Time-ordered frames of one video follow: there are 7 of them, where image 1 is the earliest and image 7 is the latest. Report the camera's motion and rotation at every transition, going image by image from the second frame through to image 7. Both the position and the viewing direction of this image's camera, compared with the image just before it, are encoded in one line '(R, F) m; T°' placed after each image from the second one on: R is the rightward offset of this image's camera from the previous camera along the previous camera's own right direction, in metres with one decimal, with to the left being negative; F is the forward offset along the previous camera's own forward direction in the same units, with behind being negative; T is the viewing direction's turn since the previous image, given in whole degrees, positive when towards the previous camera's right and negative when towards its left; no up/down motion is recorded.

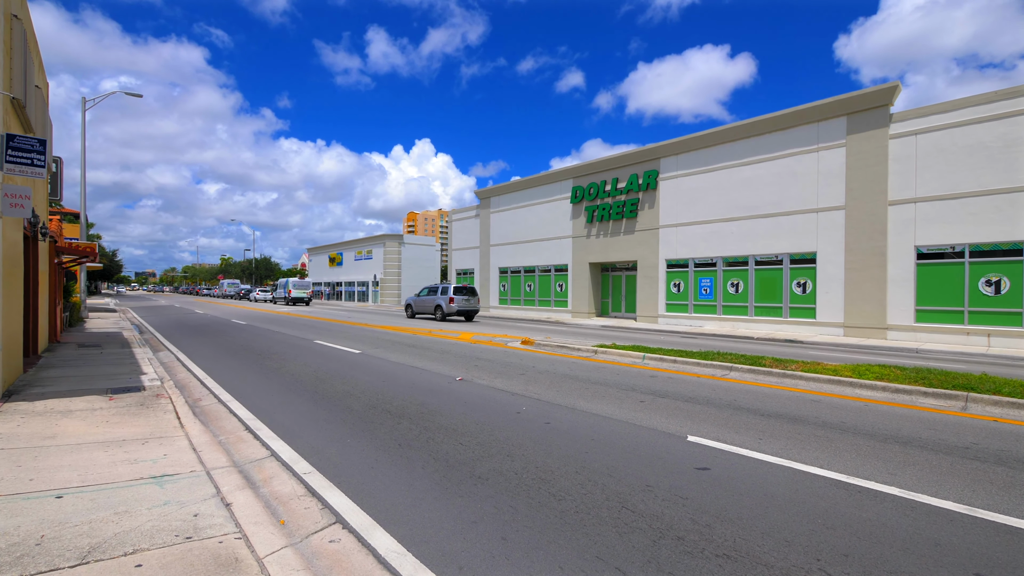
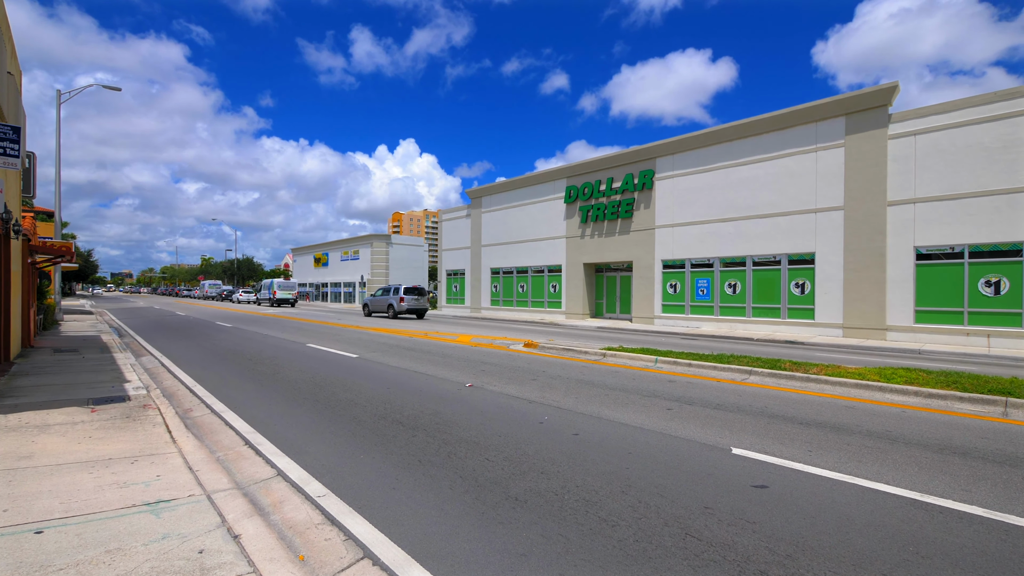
(-0.5, +0.5) m; +2°
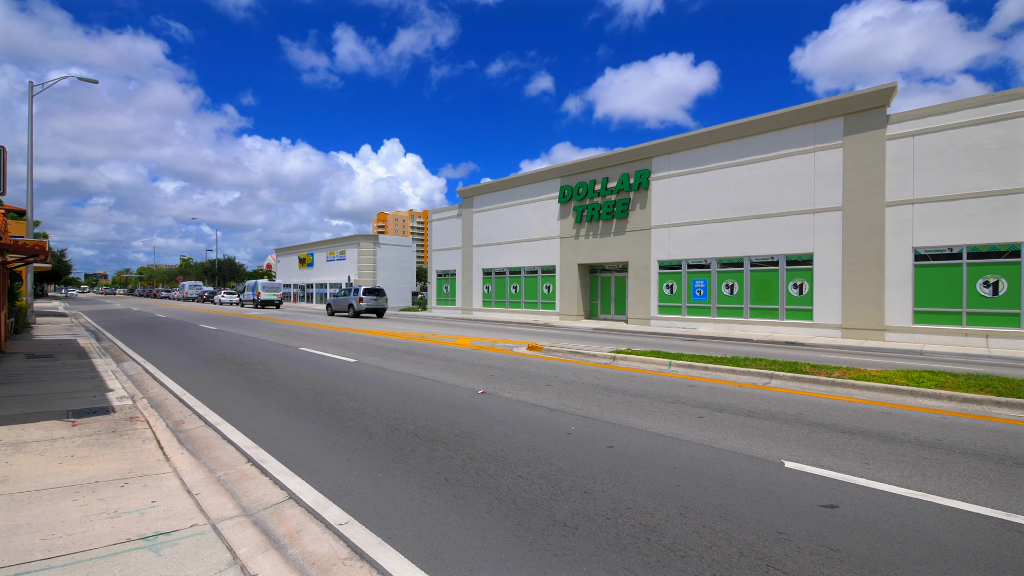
(-0.5, +0.5) m; +2°
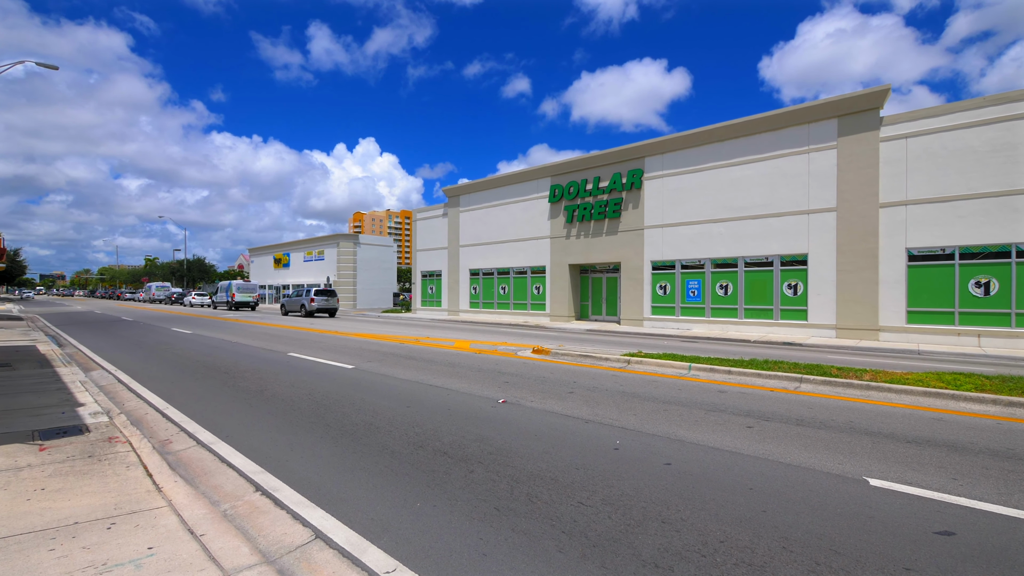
(-0.7, +0.7) m; +3°
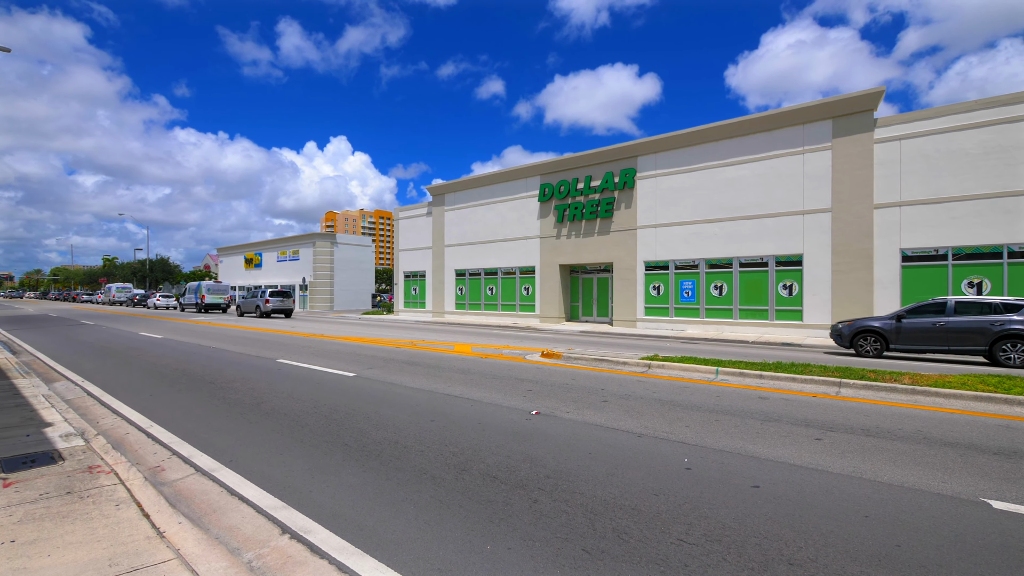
(-0.8, +0.7) m; +3°
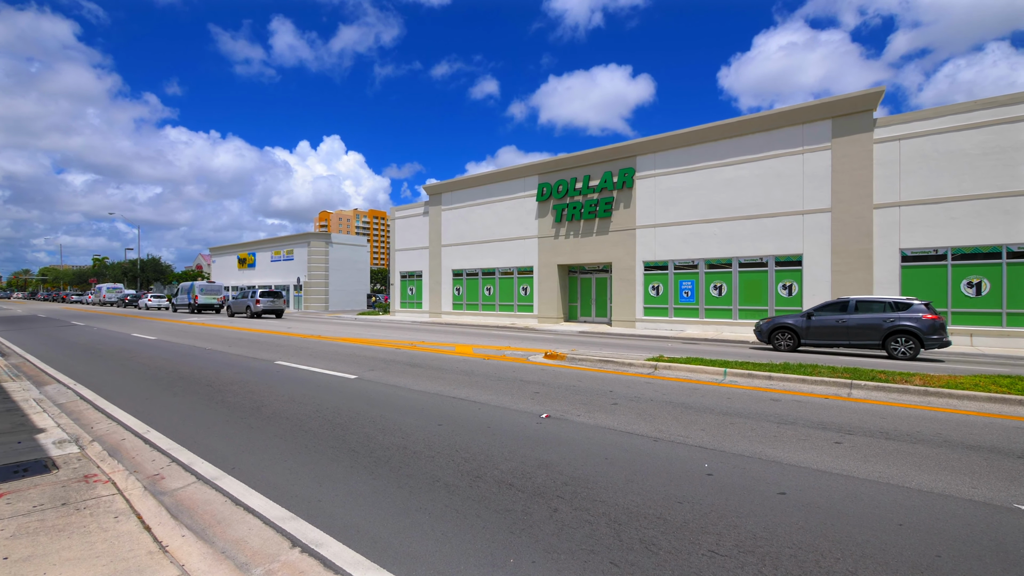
(-0.2, +0.2) m; +1°
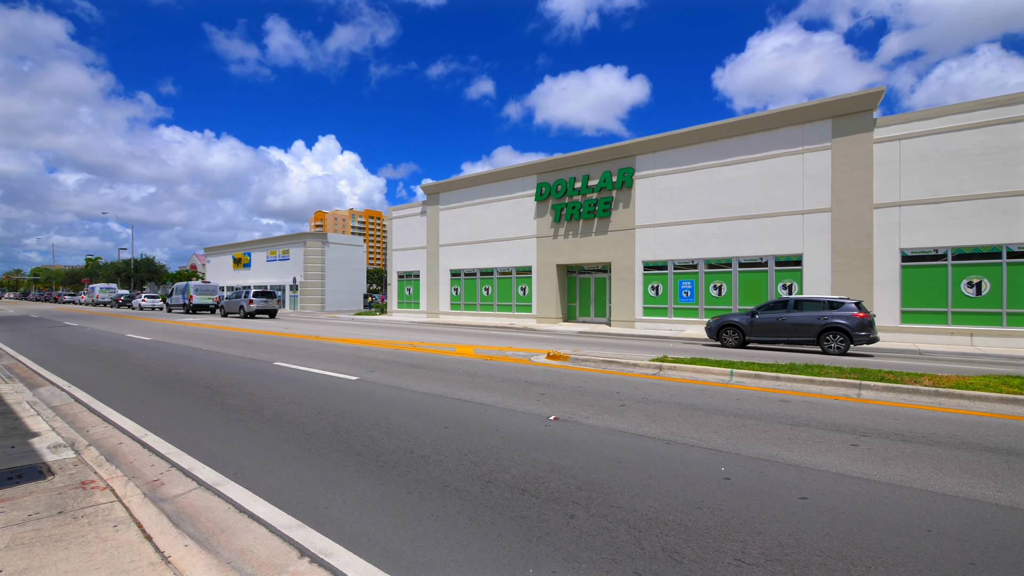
(-0.2, +0.1) m; 0°
